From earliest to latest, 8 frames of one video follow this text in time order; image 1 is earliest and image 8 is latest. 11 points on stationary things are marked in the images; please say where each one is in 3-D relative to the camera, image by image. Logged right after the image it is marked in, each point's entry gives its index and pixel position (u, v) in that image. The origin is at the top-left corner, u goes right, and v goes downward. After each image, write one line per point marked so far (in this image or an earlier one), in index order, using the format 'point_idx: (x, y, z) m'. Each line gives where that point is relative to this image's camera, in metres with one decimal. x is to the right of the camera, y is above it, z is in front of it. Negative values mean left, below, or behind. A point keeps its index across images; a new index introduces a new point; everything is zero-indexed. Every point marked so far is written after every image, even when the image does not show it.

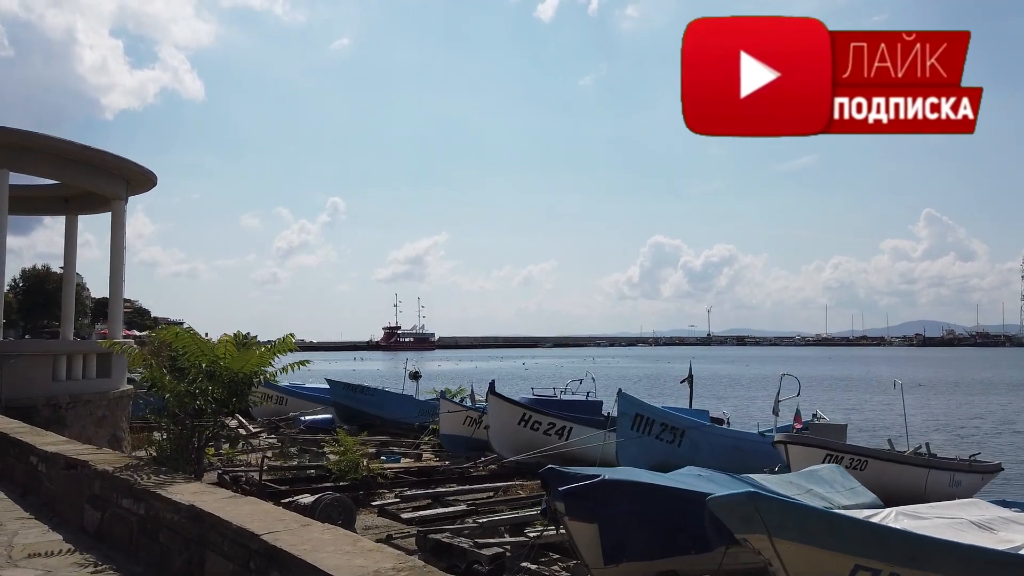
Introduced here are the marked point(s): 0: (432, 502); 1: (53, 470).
0: (-1.1, -2.9, +10.5) m
1: (-3.9, -1.5, +6.5) m
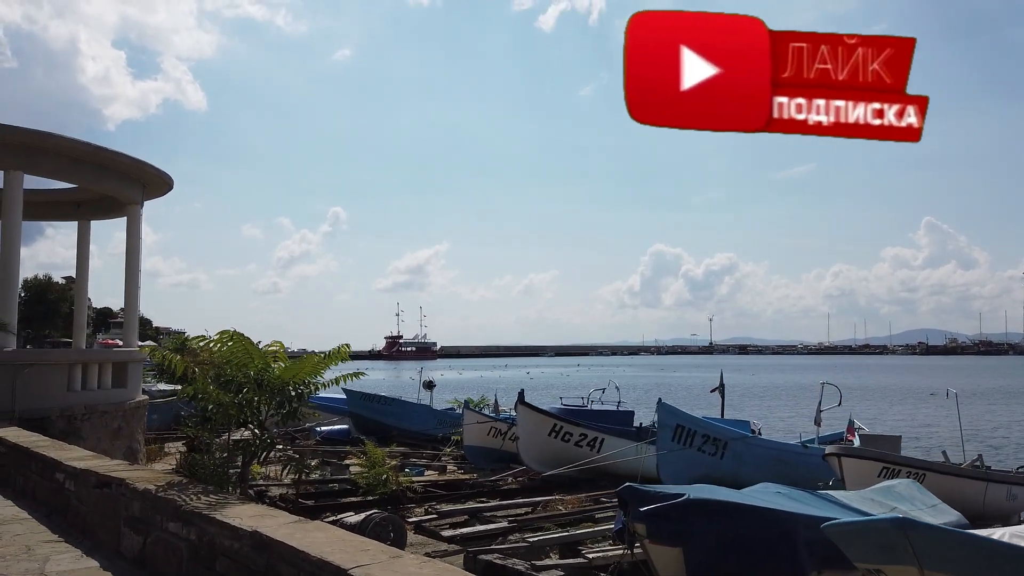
0: (-0.5, -3.0, +10.0) m
1: (-3.3, -1.6, +6.0) m
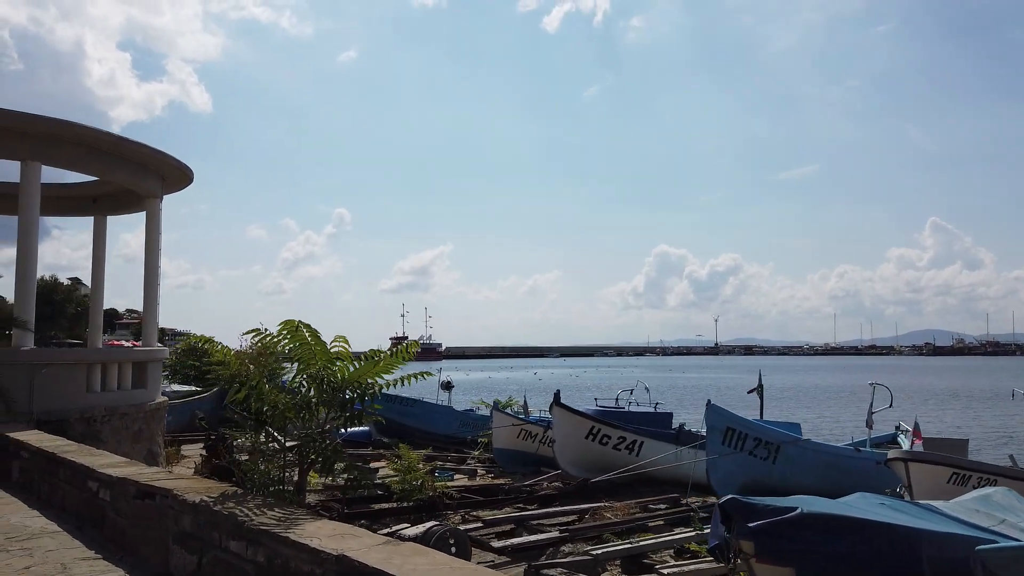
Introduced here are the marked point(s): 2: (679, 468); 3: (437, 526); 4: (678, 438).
0: (0.0, -2.9, +9.4) m
1: (-2.8, -1.5, +5.4) m
2: (+2.8, -3.1, +13.1) m
3: (-0.6, -1.9, +6.2) m
4: (+2.8, -2.6, +13.3) m
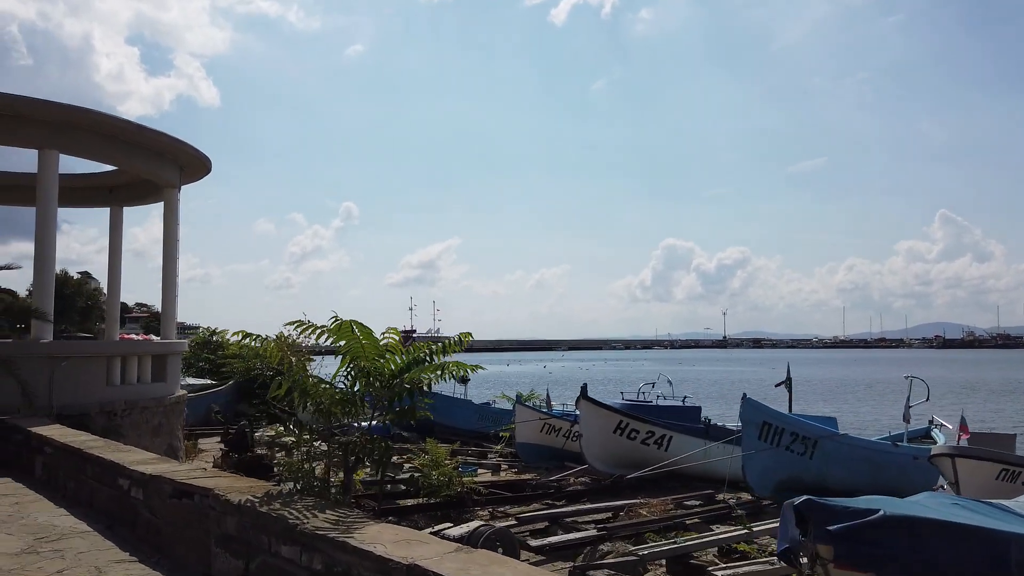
0: (+0.5, -2.8, +9.1) m
1: (-2.4, -1.4, +5.2) m
2: (+3.3, -2.9, +12.8) m
3: (-0.2, -1.8, +5.9) m
4: (+3.3, -2.4, +12.9) m
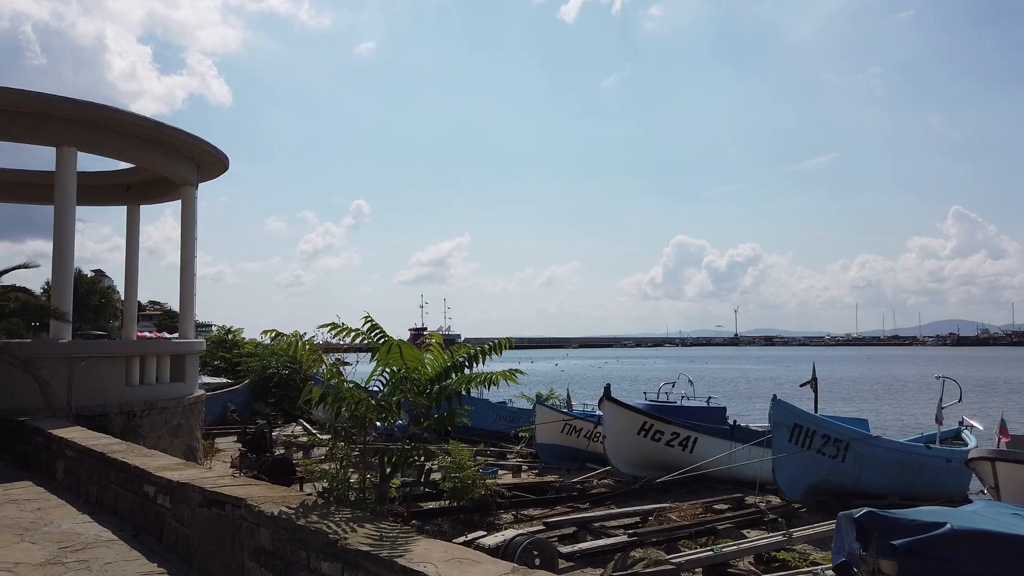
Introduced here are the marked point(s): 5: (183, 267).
0: (+0.8, -2.8, +8.9) m
1: (-2.1, -1.4, +5.0) m
2: (+3.6, -2.9, +12.6) m
3: (0.0, -1.8, +5.7) m
4: (+3.7, -2.4, +12.7) m
5: (-5.8, +0.4, +13.5) m
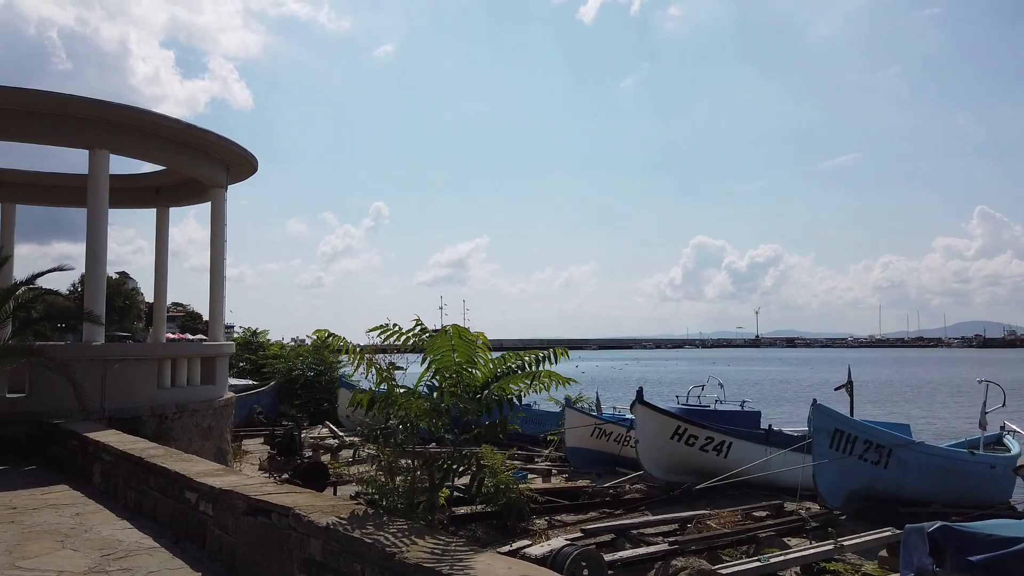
0: (+1.2, -2.8, +8.7) m
1: (-1.8, -1.4, +4.9) m
2: (+4.2, -2.9, +12.3) m
3: (+0.4, -1.9, +5.6) m
4: (+4.2, -2.4, +12.5) m
5: (-5.2, +0.3, +13.5) m
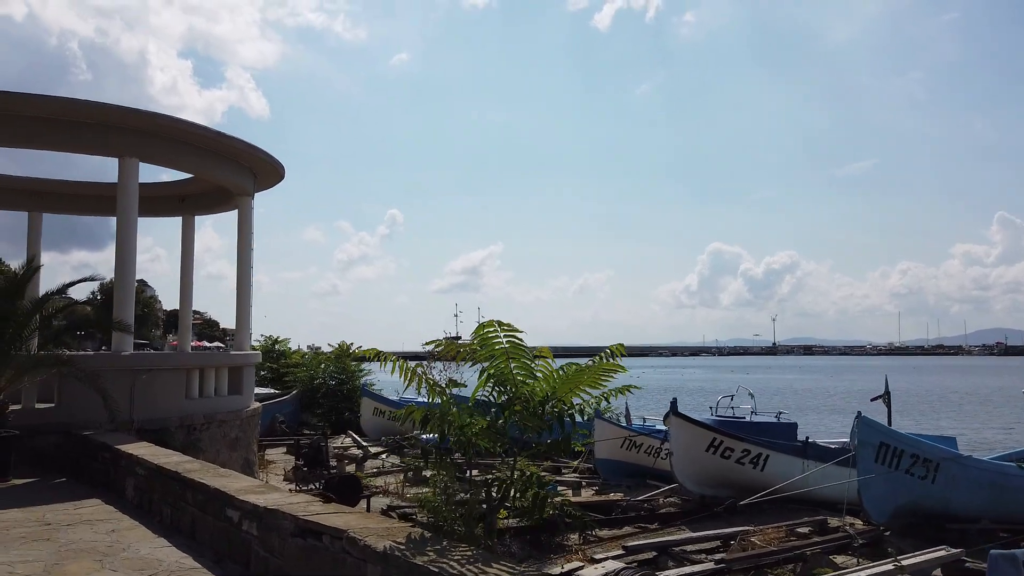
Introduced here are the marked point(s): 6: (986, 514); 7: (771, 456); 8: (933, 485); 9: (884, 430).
0: (+1.6, -2.9, +8.5) m
1: (-1.5, -1.5, +4.7) m
2: (+4.6, -3.0, +12.0) m
3: (+0.7, -1.9, +5.3) m
4: (+4.7, -2.6, +12.1) m
5: (-4.7, +0.2, +13.4) m
6: (+6.3, -3.0, +10.3) m
7: (+4.1, -2.7, +12.2) m
8: (+5.5, -2.6, +10.1) m
9: (+4.8, -1.8, +10.0) m
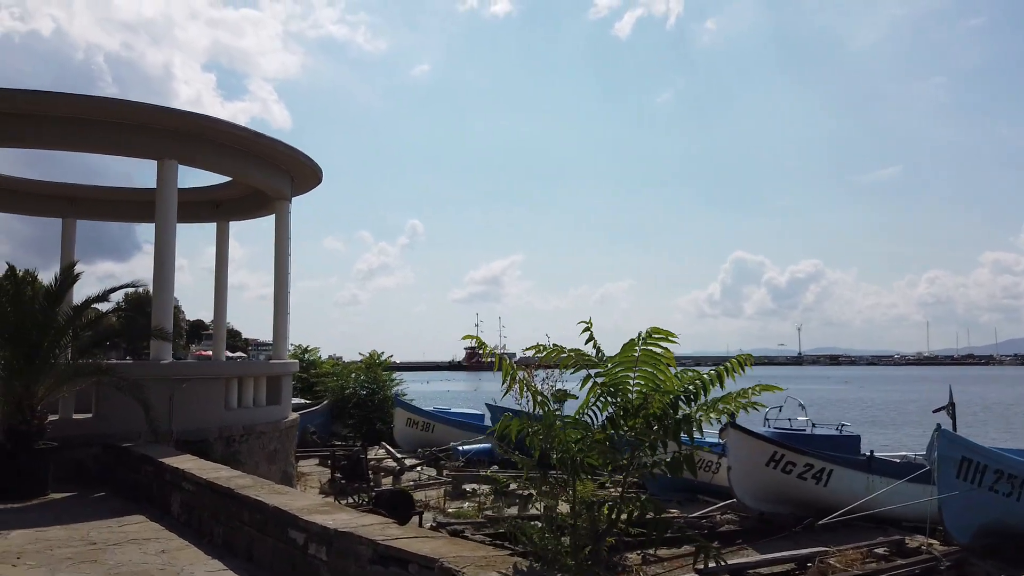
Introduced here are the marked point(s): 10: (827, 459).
0: (+2.3, -3.0, +7.9) m
1: (-0.9, -1.5, +4.2) m
2: (+5.4, -3.1, +11.3) m
3: (+1.3, -1.9, +4.8) m
4: (+5.4, -2.7, +11.5) m
5: (-4.0, +0.1, +13.0) m
6: (+7.0, -3.0, +9.6) m
7: (+4.9, -2.7, +11.6) m
8: (+6.2, -2.6, +9.4) m
9: (+5.5, -1.9, +9.4) m
10: (+4.7, -2.6, +11.5) m
